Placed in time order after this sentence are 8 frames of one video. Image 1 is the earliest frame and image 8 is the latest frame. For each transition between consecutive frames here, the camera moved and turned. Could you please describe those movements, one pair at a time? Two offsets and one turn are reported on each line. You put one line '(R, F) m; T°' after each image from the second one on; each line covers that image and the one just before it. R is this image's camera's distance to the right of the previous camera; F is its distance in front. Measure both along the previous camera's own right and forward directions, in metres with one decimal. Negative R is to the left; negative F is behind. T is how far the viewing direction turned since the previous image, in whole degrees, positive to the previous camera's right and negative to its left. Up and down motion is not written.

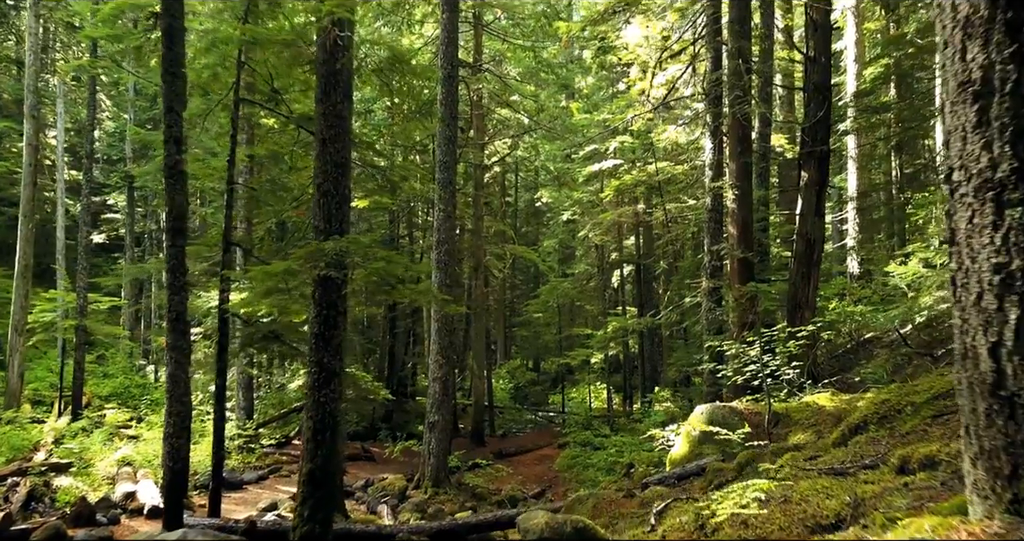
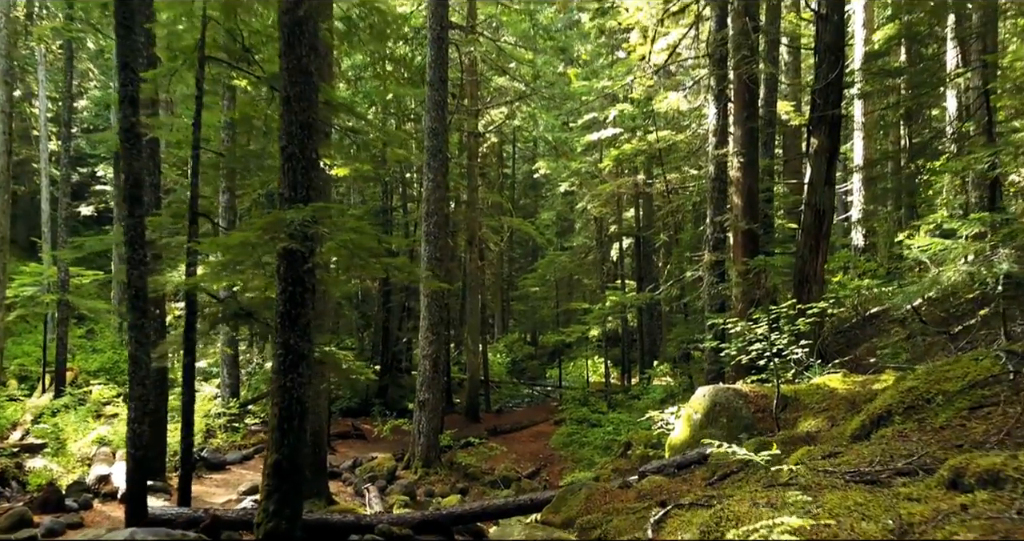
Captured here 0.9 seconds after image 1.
(+0.1, +0.6) m; 0°
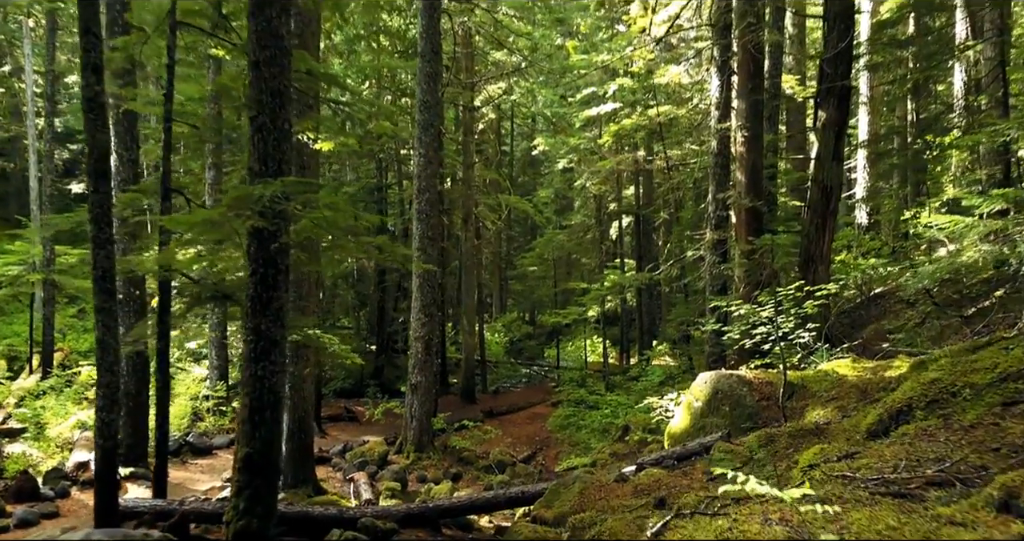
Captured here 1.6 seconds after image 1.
(+0.1, +0.4) m; 0°
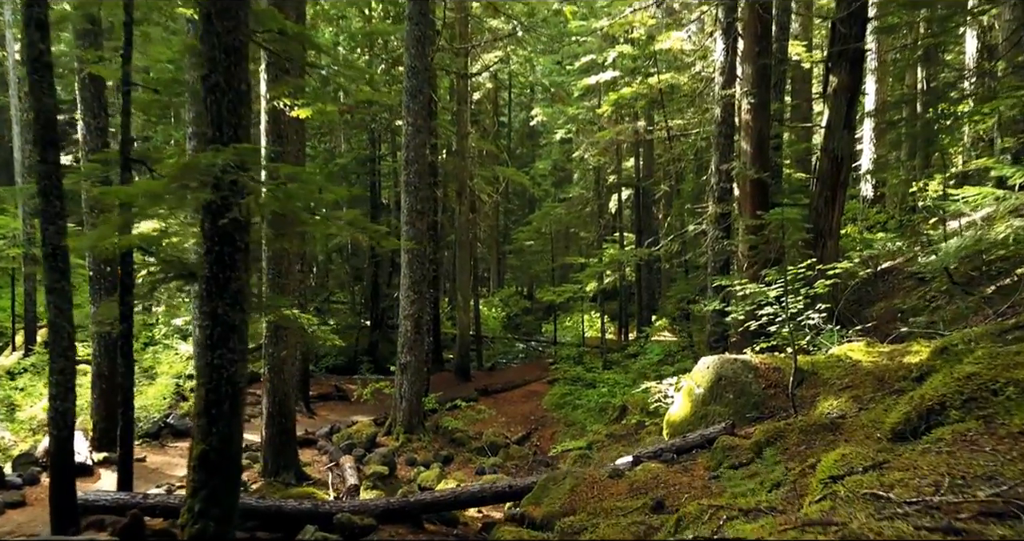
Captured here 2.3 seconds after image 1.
(+0.1, +0.5) m; 0°
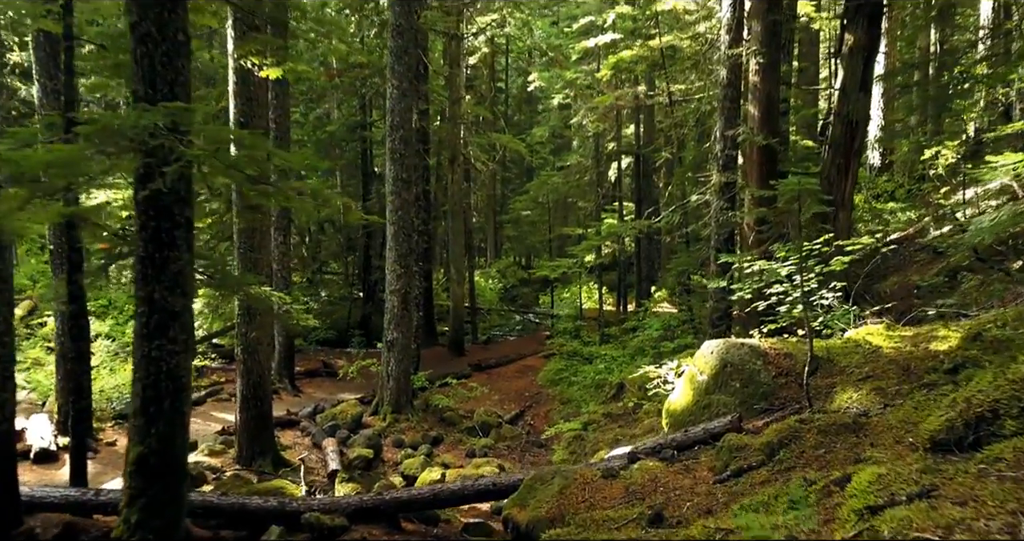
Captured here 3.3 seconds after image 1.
(+0.1, +0.6) m; 0°
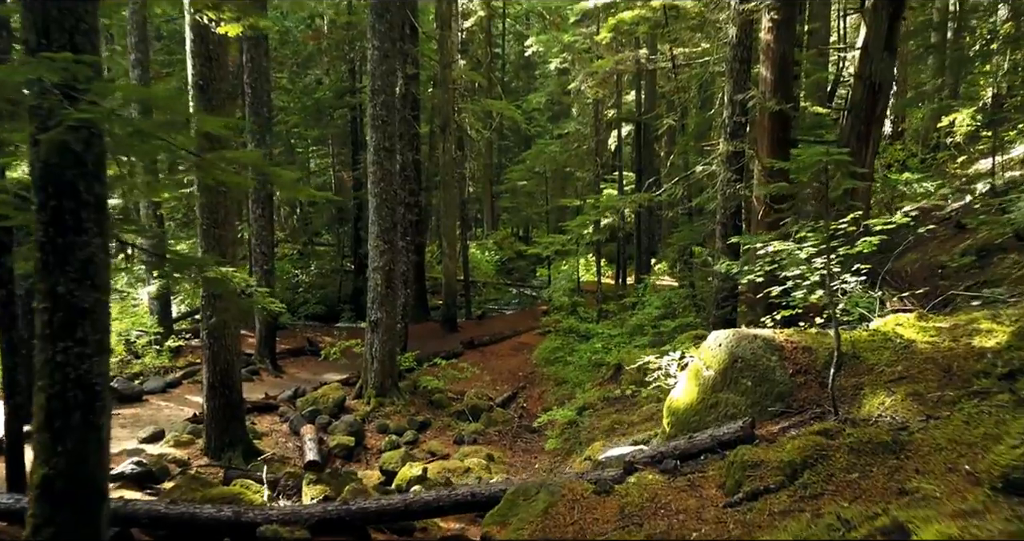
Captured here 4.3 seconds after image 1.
(+0.1, +0.7) m; 0°
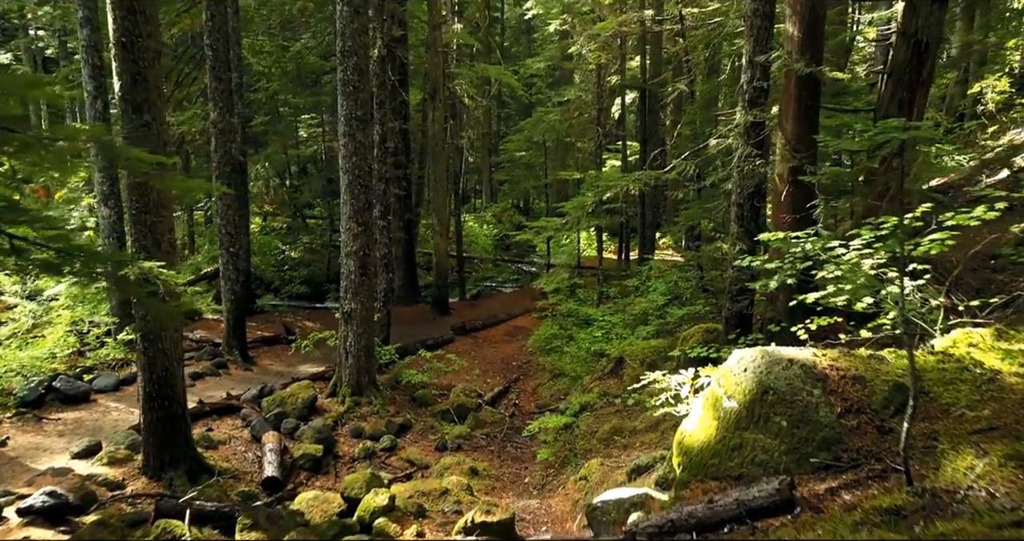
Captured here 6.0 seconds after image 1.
(+0.2, +1.1) m; 0°
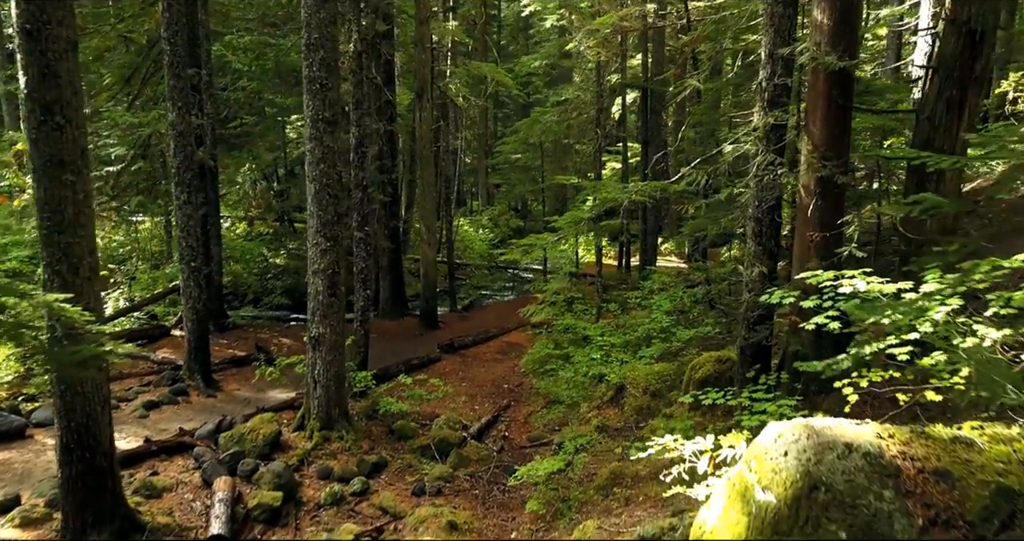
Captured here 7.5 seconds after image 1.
(+0.1, +1.0) m; 0°
